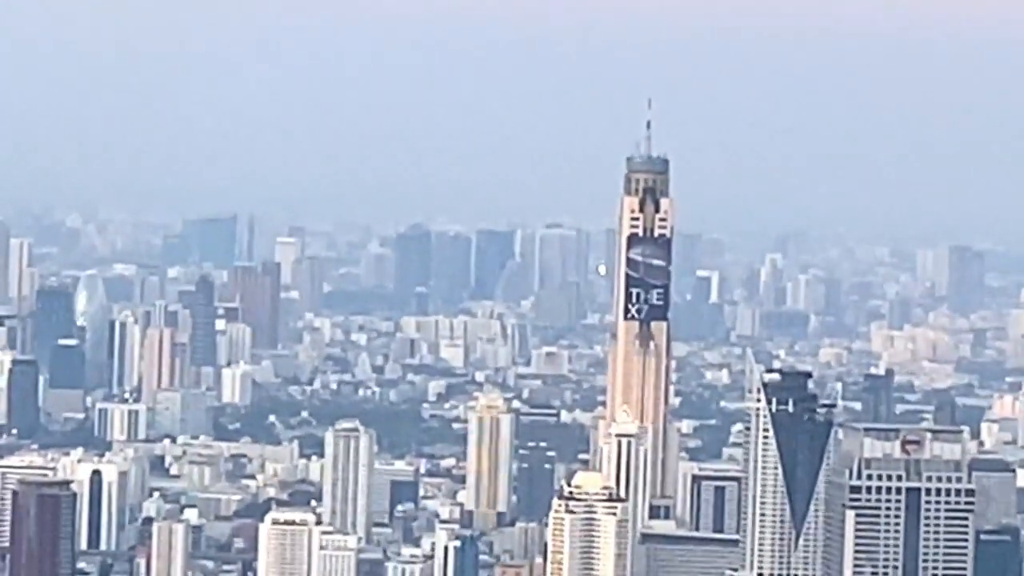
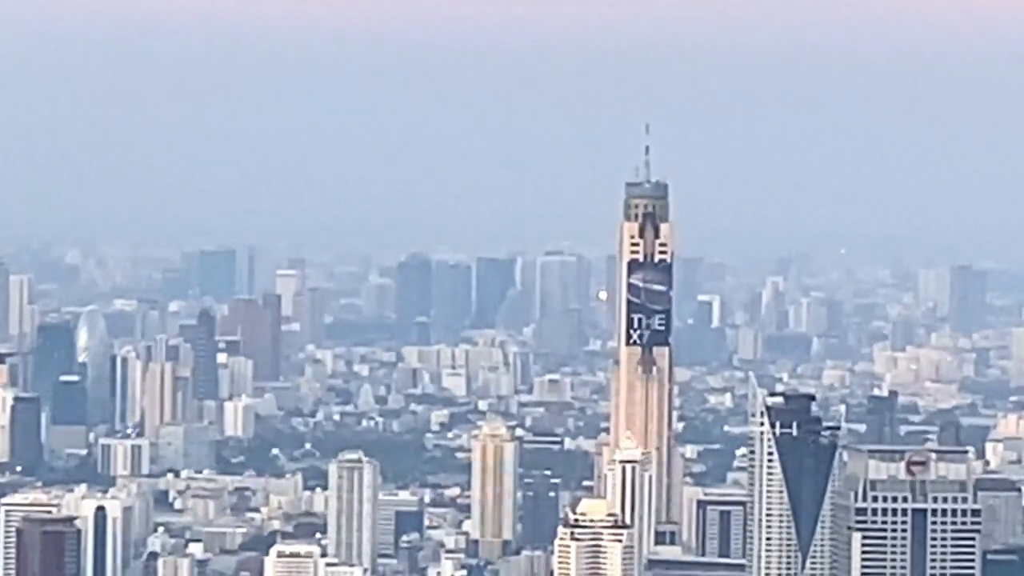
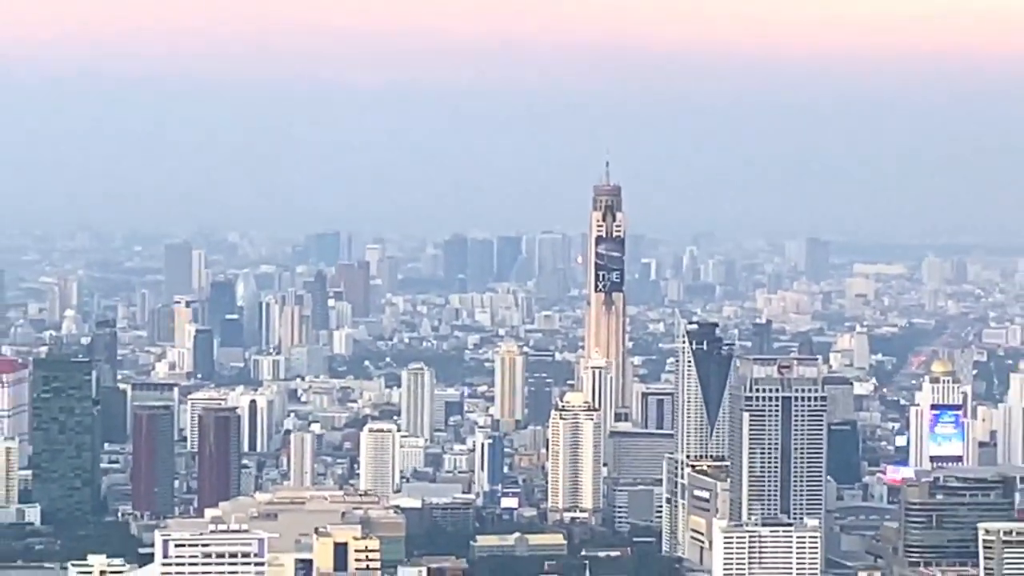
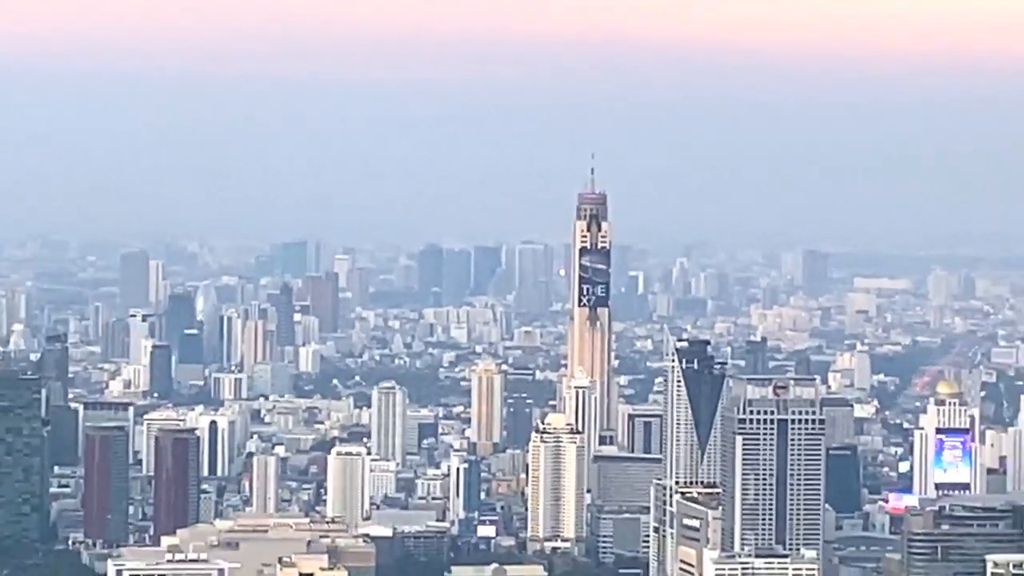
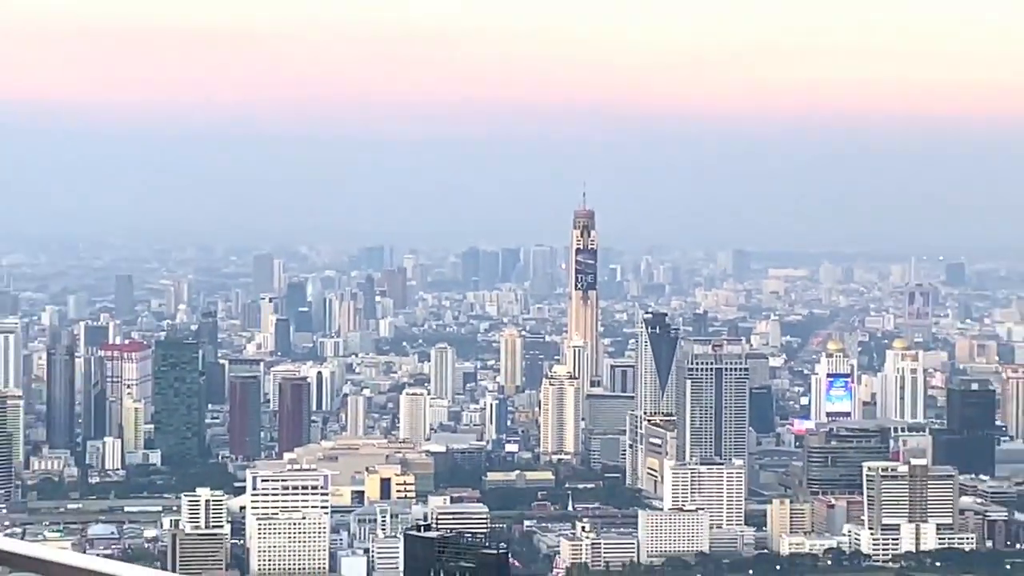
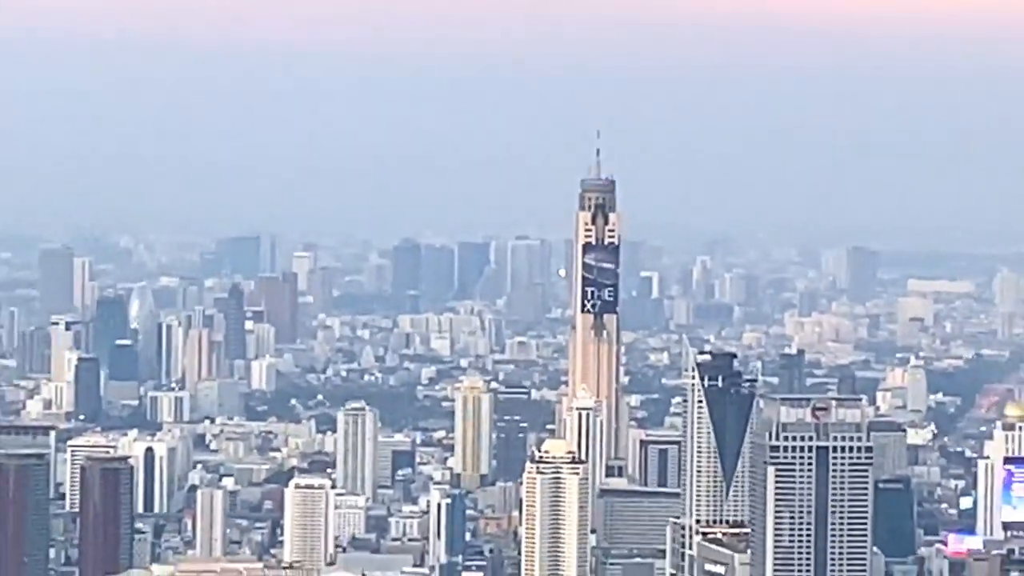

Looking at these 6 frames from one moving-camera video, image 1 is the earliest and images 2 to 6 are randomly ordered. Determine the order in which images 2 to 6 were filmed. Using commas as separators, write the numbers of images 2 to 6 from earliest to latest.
2, 6, 4, 3, 5
